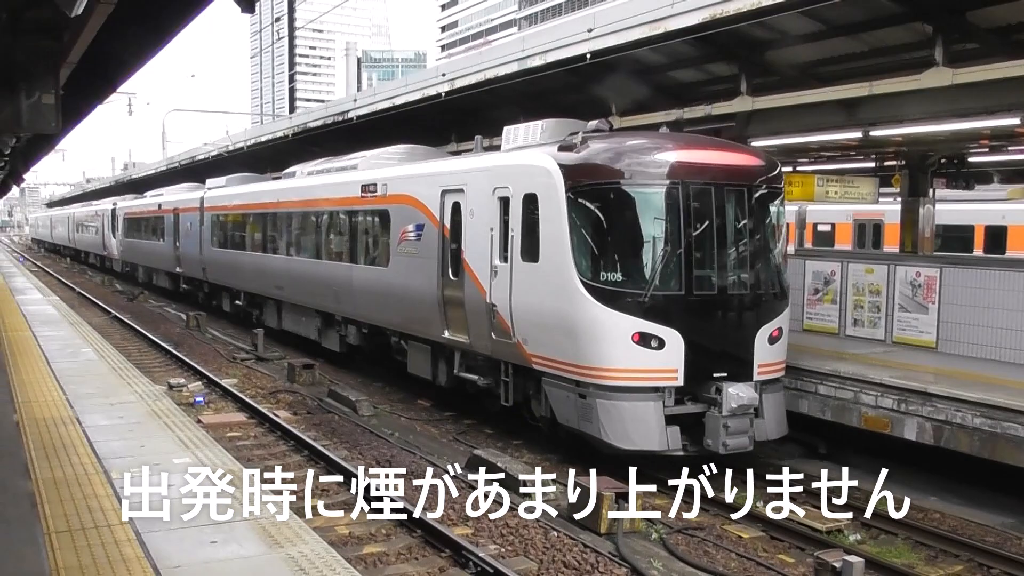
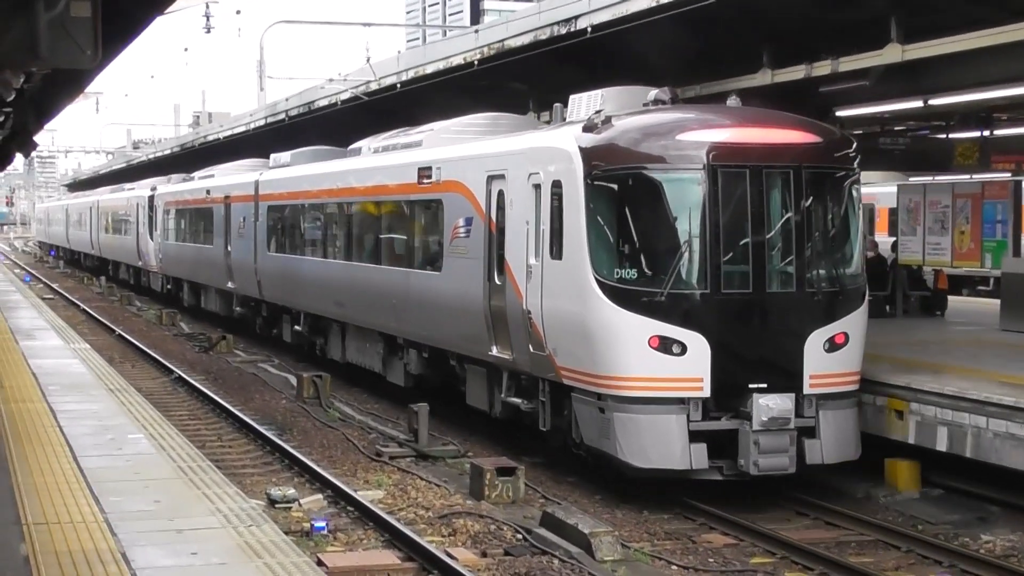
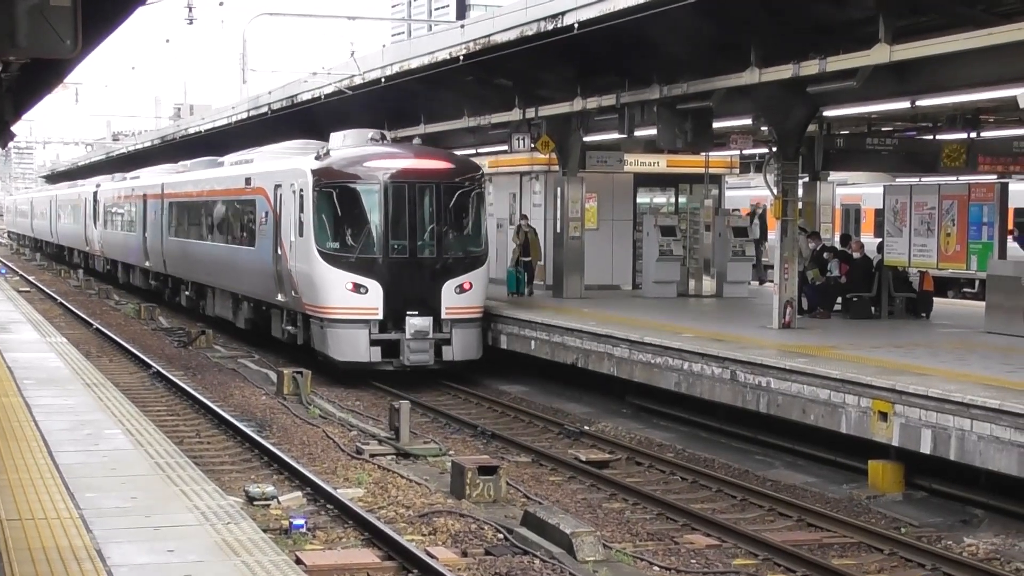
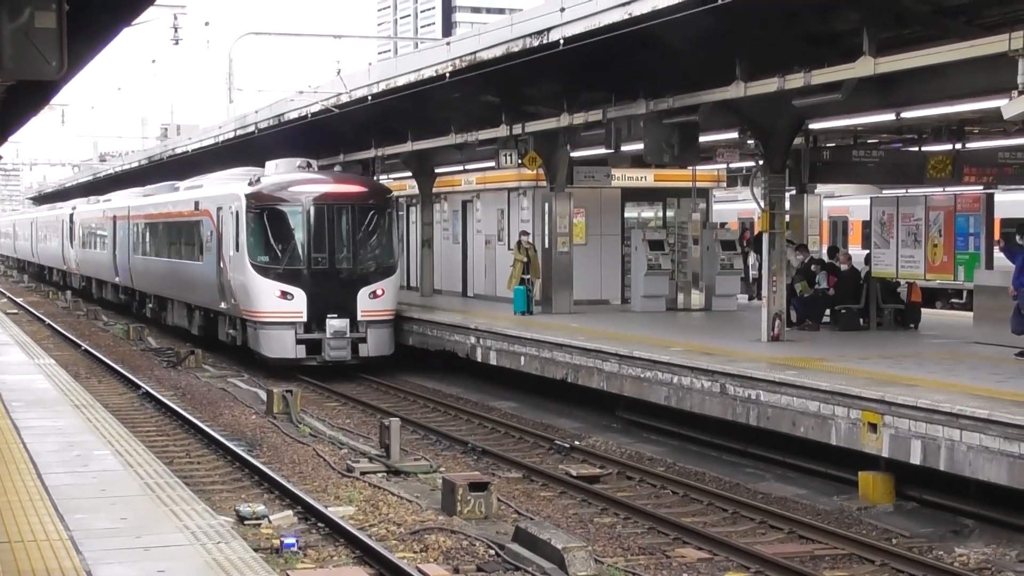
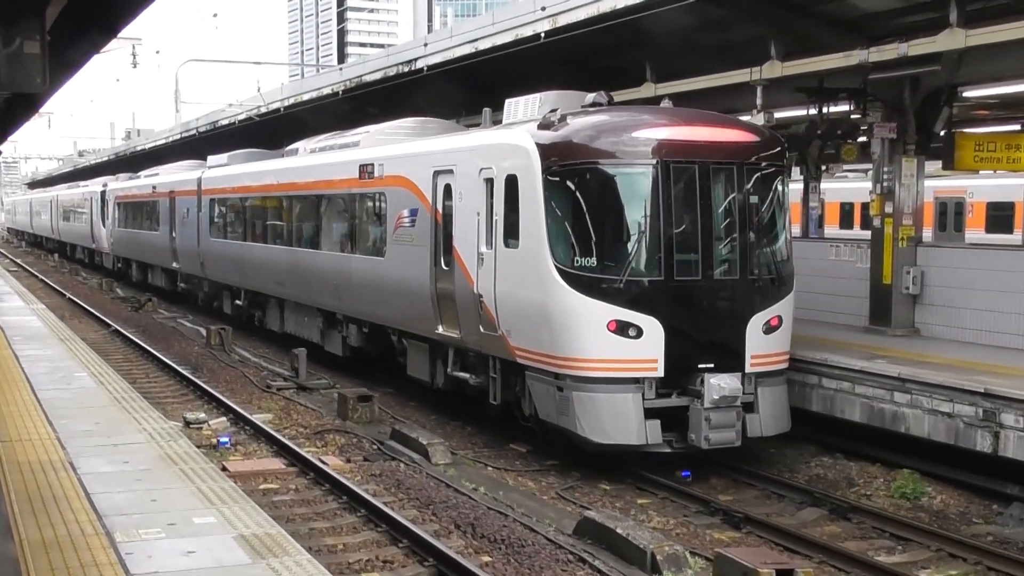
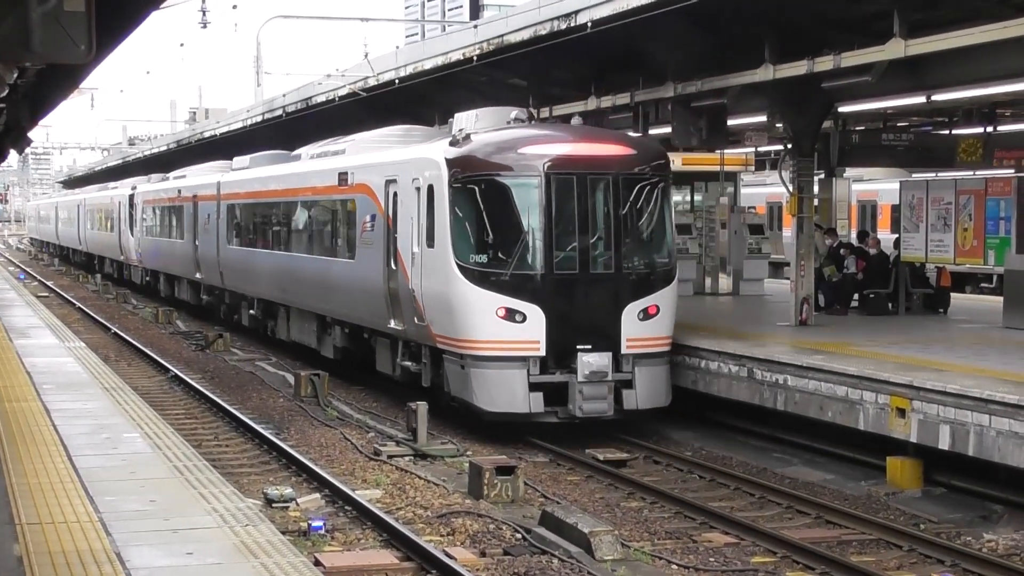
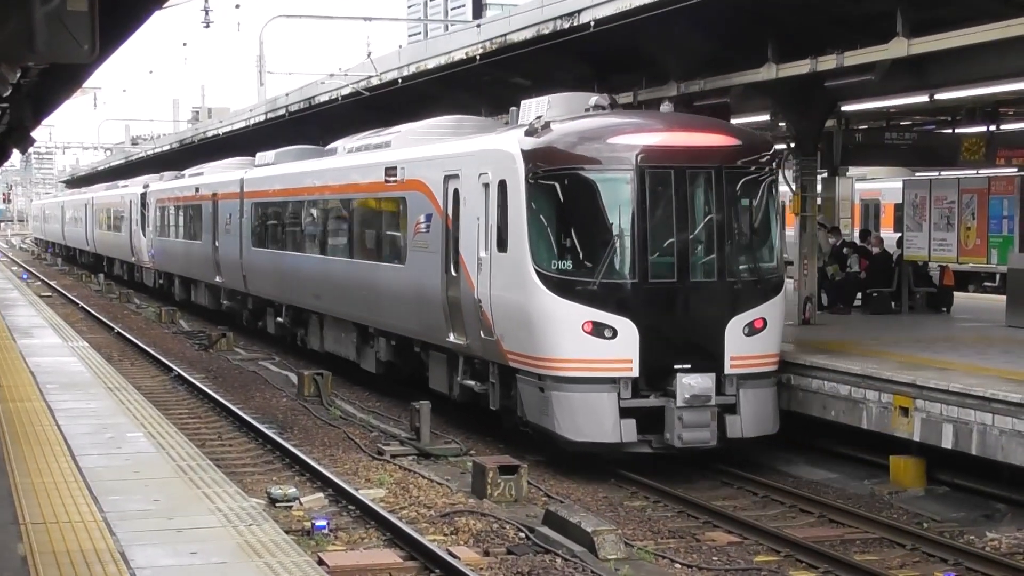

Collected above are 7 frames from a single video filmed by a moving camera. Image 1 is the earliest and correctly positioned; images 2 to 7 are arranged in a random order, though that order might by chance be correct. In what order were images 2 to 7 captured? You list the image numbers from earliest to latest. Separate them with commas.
5, 2, 7, 6, 3, 4
